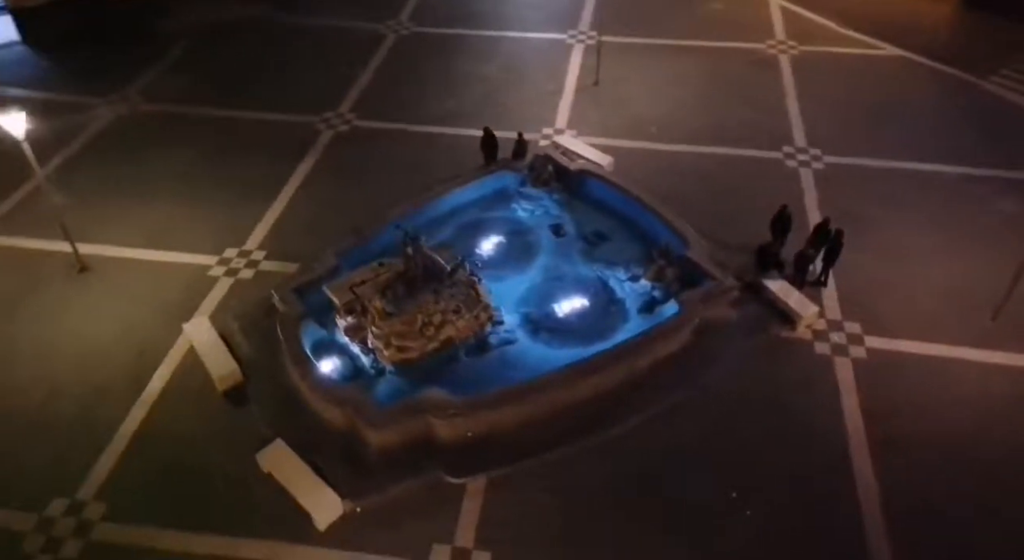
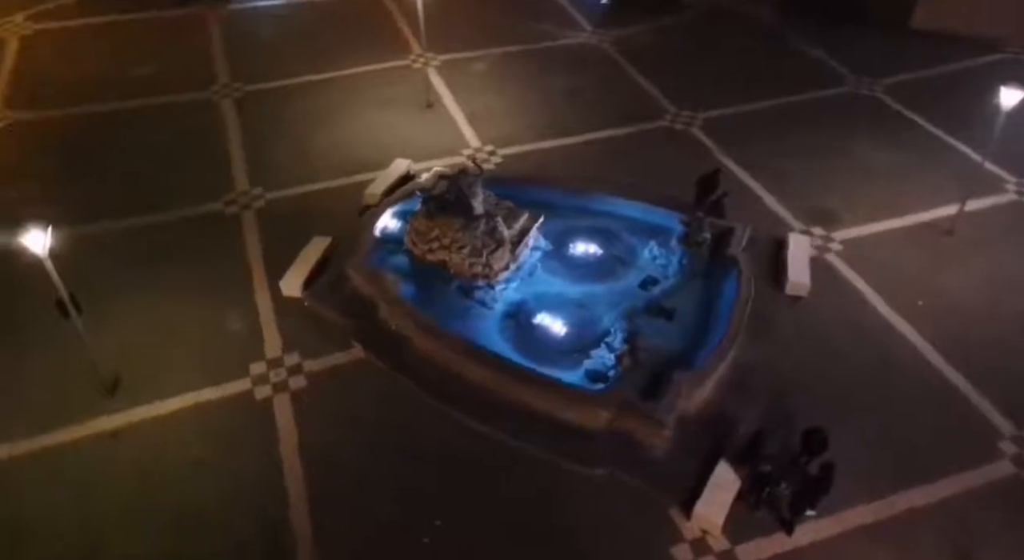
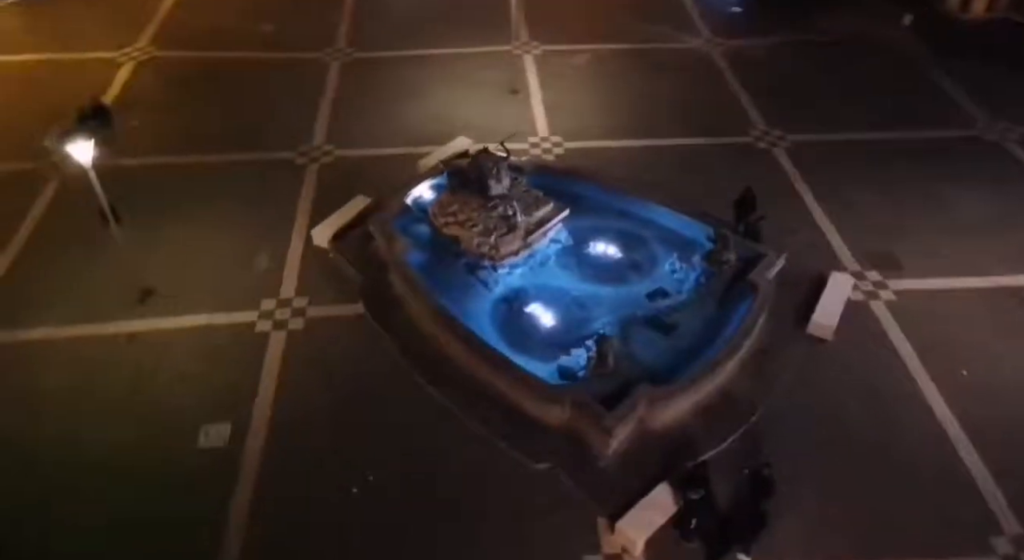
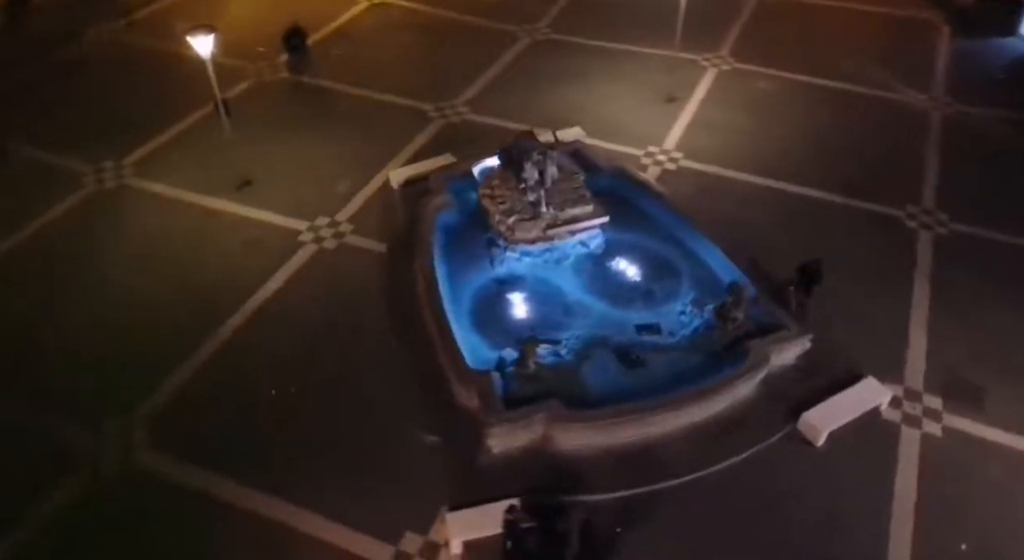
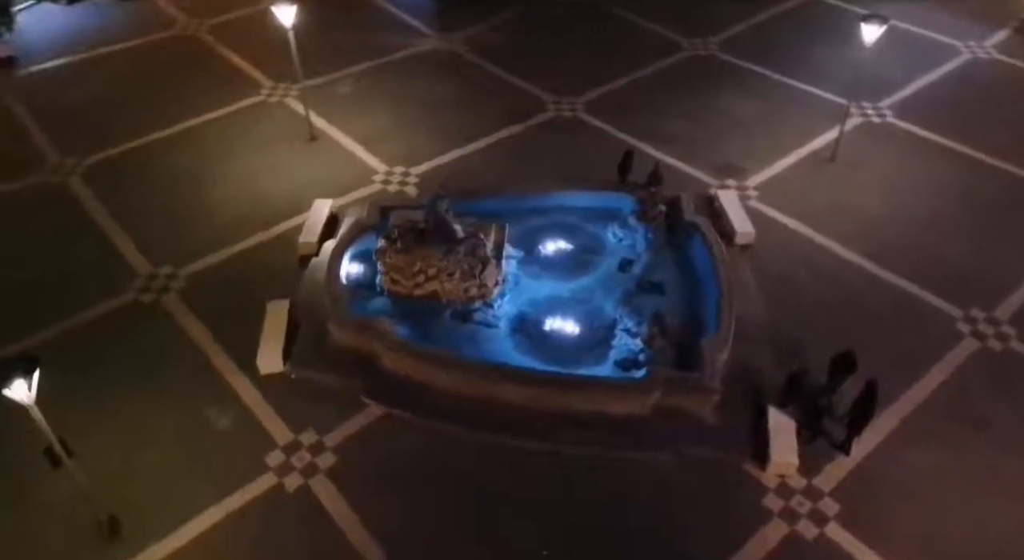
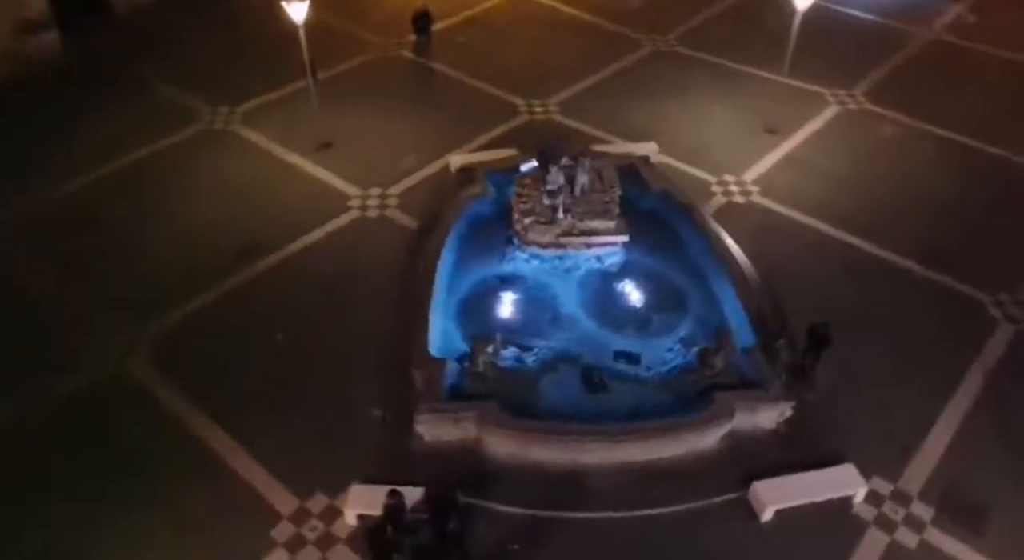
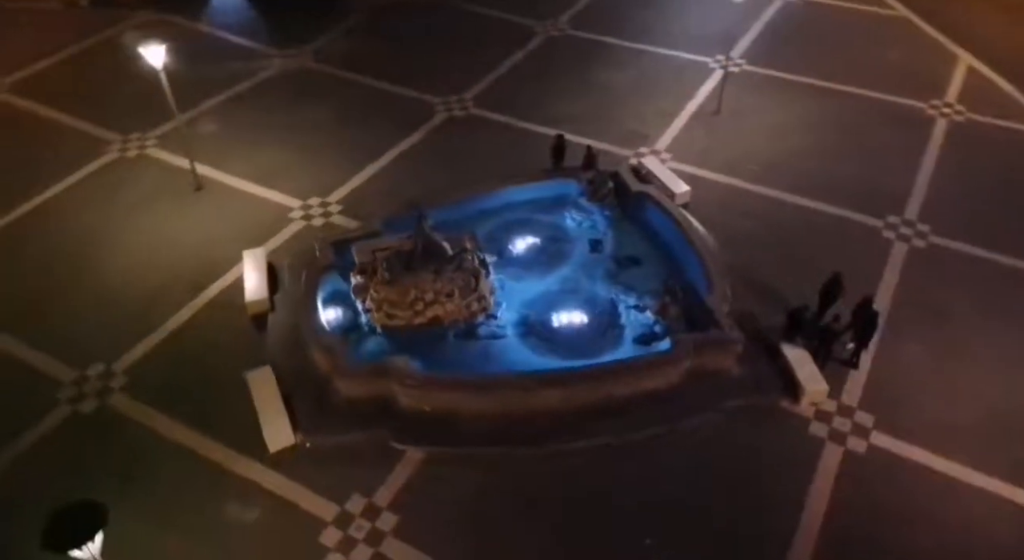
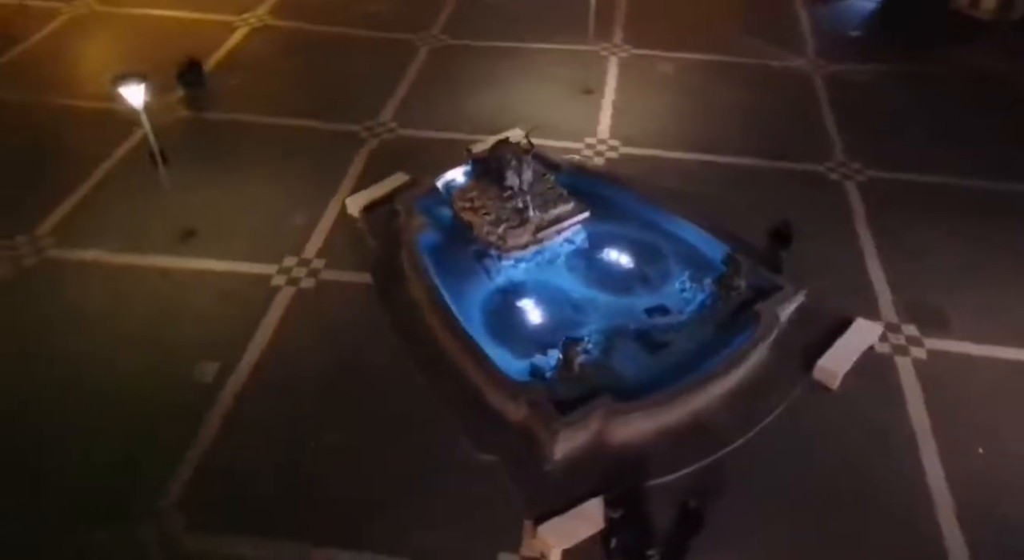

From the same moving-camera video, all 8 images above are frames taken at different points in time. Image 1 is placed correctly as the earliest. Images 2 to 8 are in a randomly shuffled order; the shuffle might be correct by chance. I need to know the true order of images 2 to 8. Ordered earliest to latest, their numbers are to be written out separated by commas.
7, 5, 2, 3, 8, 4, 6
